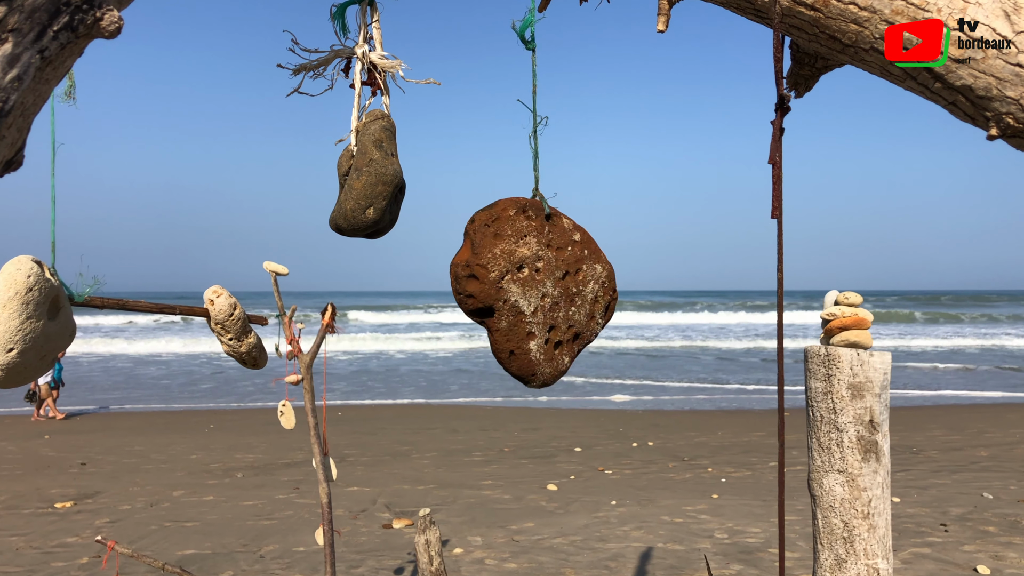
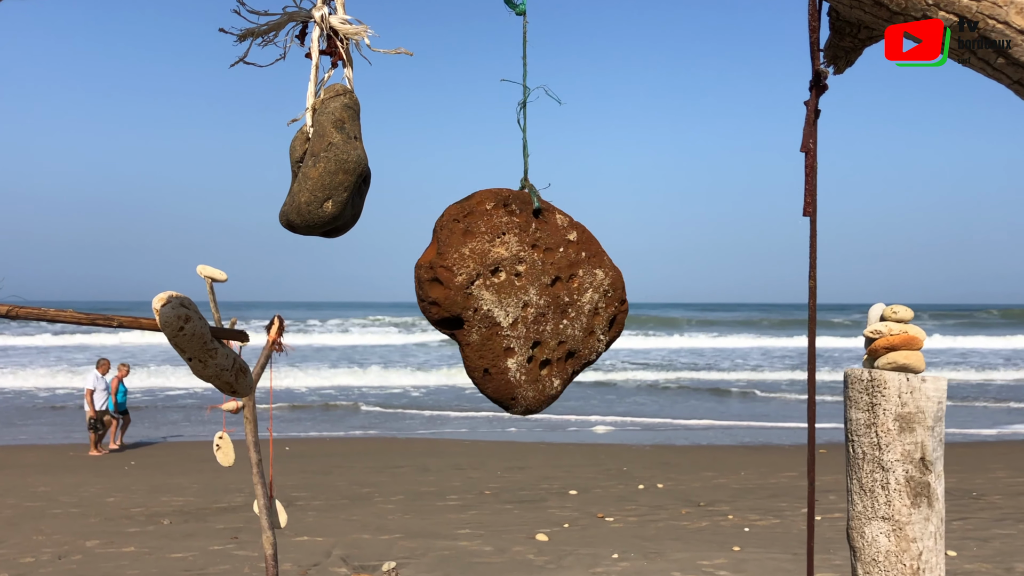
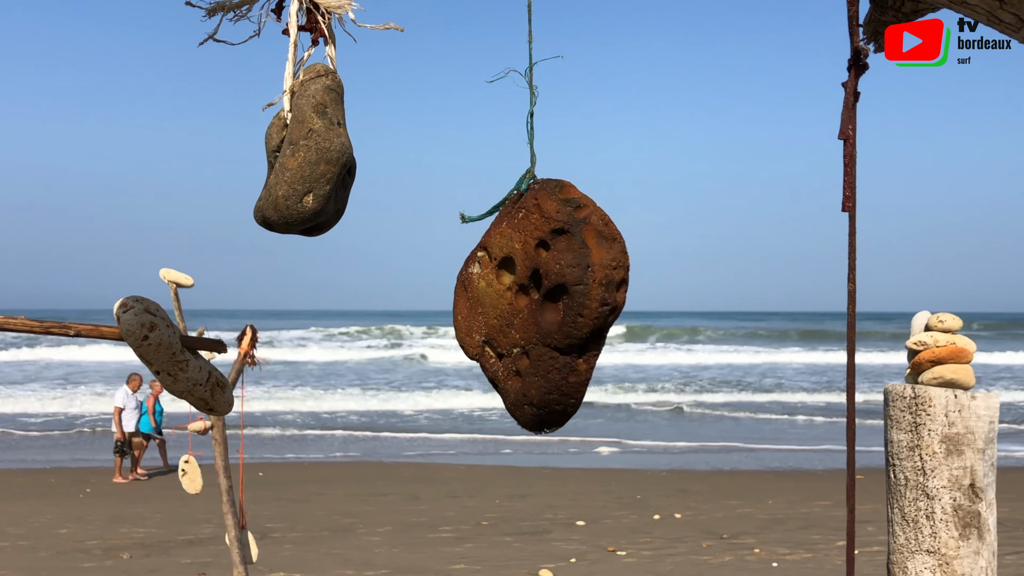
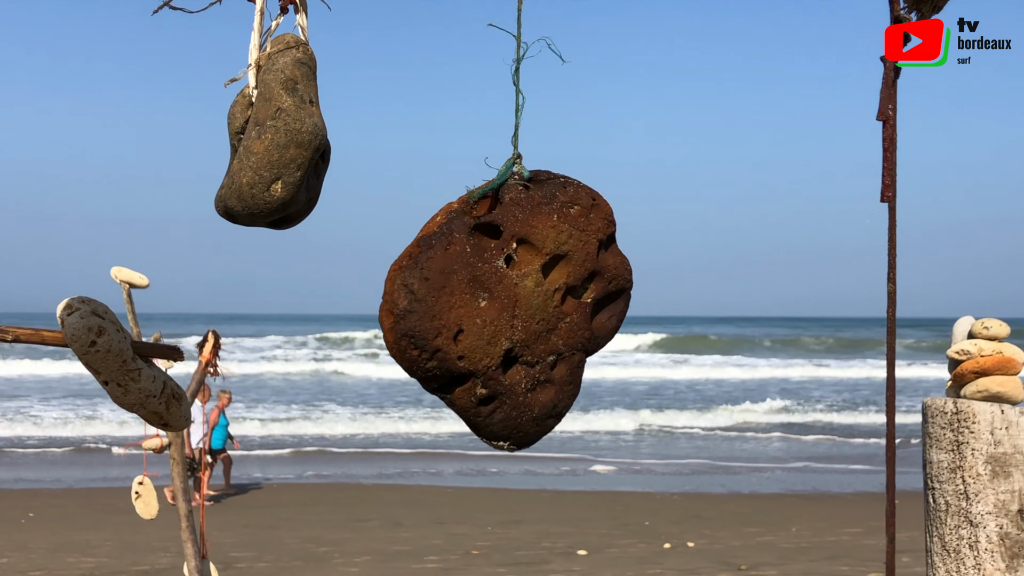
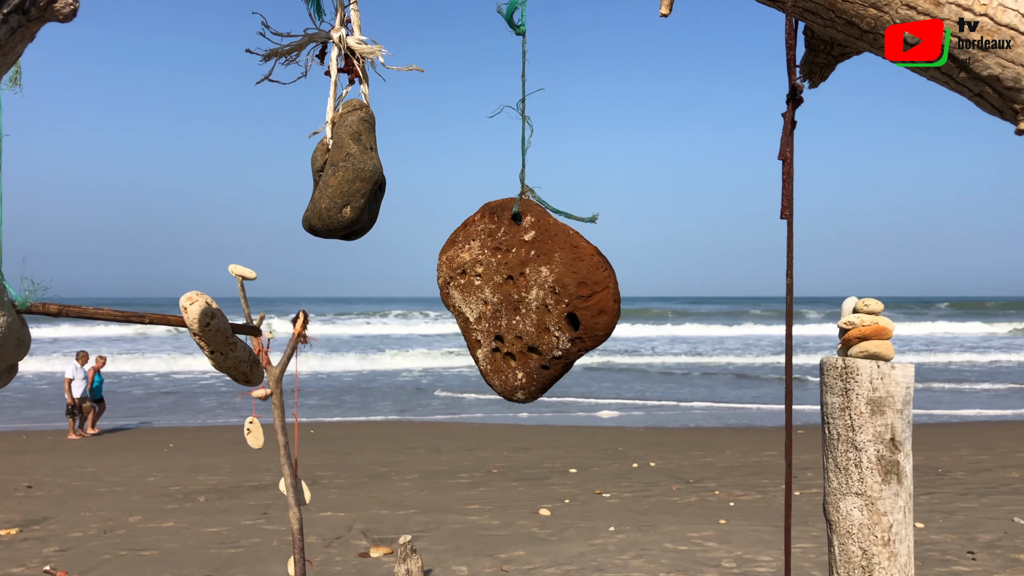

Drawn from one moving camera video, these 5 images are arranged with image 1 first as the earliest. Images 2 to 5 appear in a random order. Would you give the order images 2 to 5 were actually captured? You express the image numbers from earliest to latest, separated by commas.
5, 2, 3, 4
